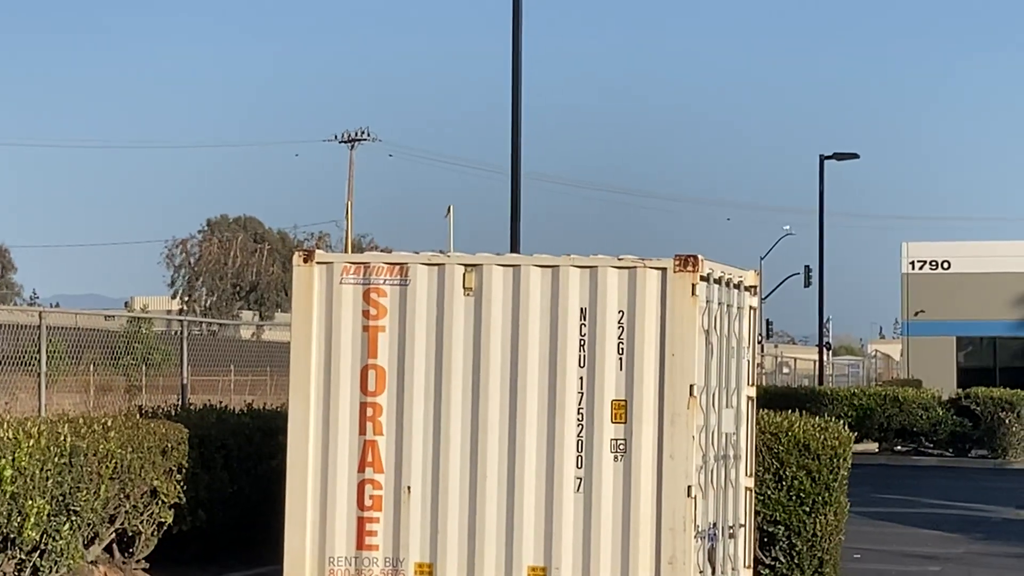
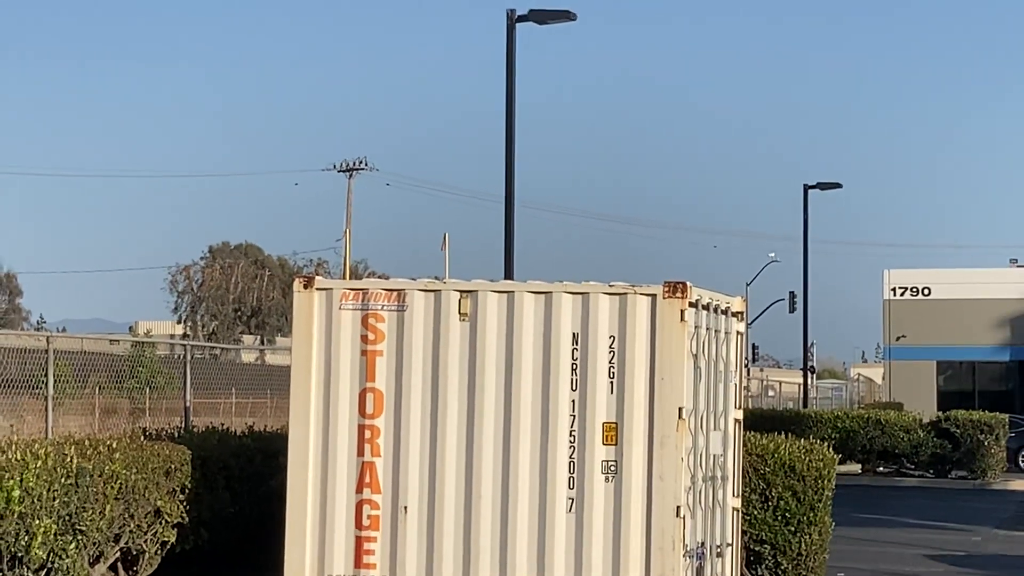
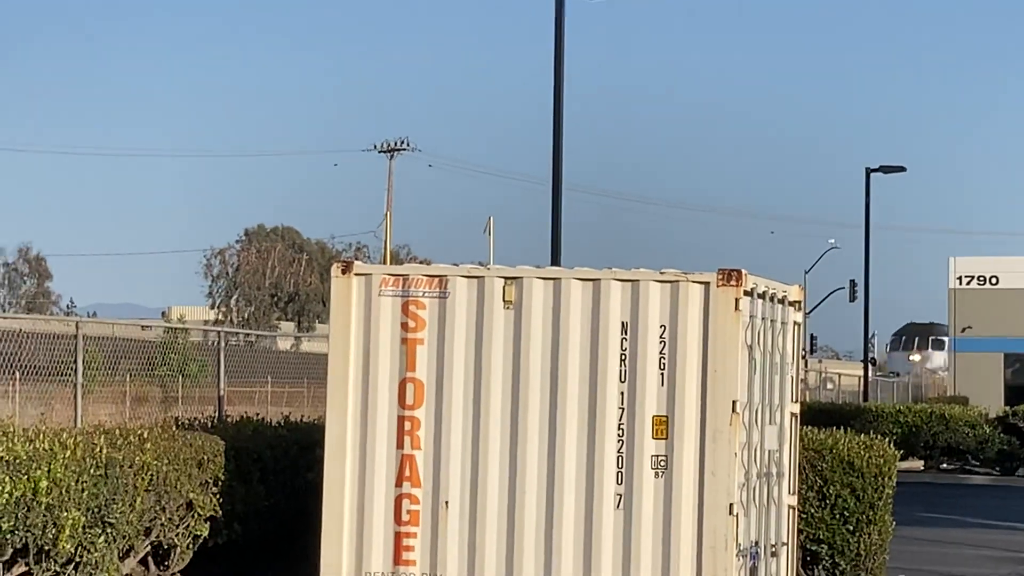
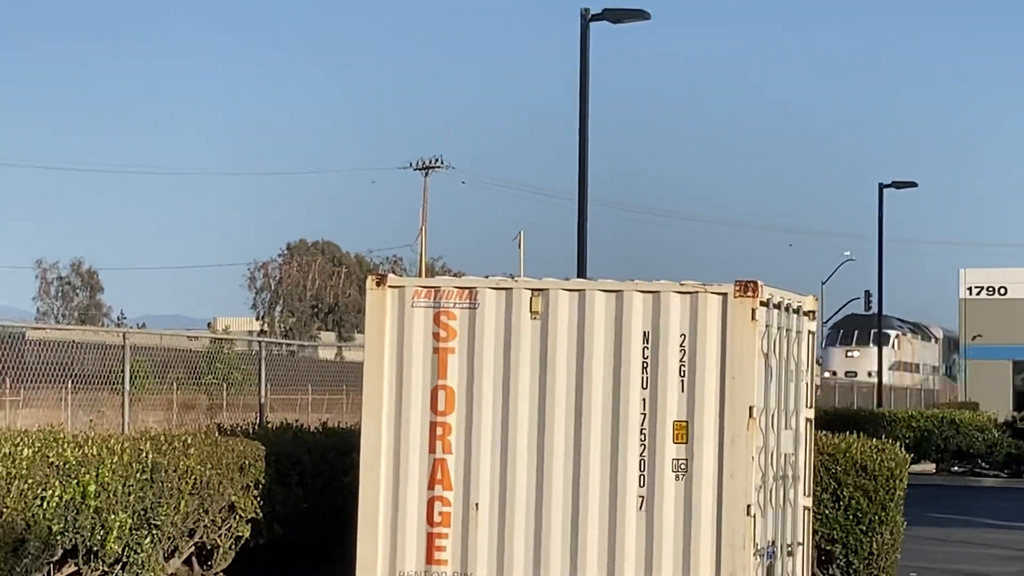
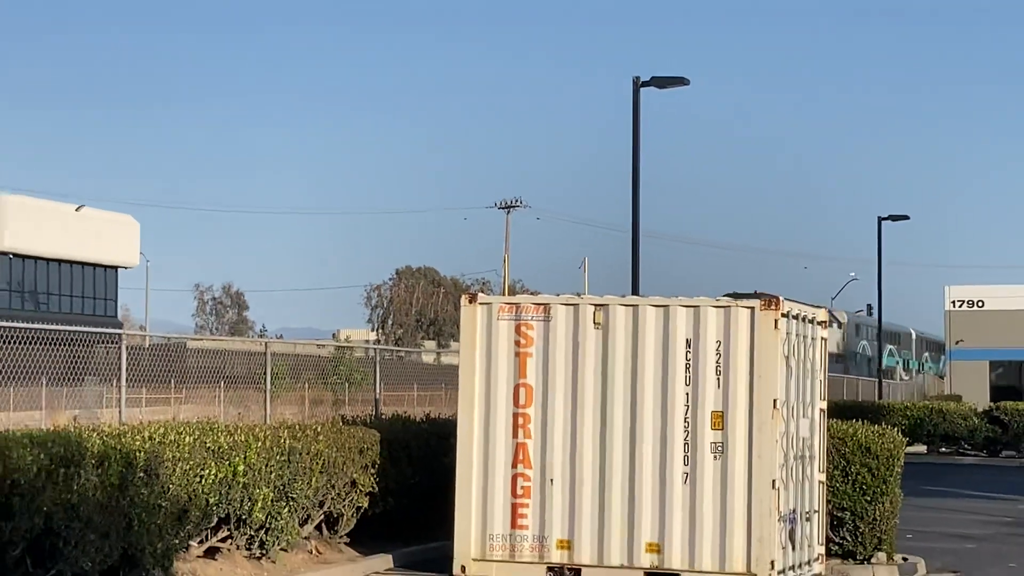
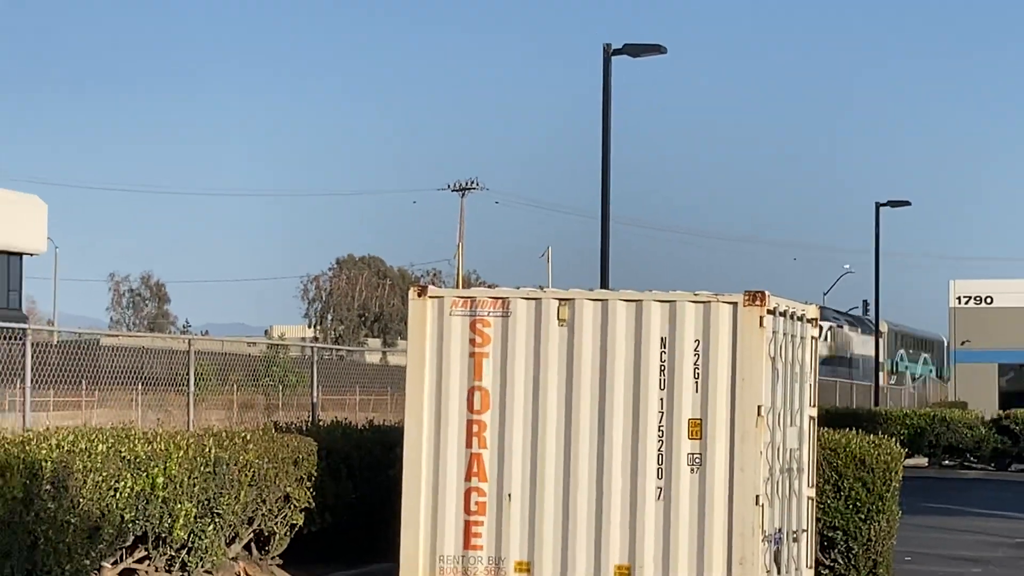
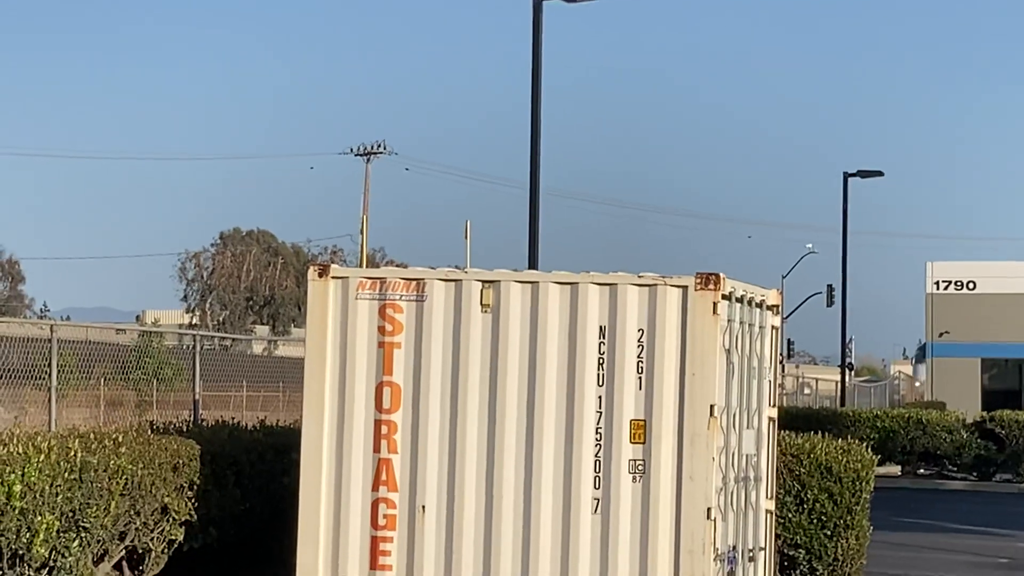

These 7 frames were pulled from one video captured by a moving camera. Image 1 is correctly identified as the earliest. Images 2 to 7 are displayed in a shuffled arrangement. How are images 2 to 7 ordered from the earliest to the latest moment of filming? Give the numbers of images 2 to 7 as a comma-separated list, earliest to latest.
2, 7, 3, 4, 6, 5
